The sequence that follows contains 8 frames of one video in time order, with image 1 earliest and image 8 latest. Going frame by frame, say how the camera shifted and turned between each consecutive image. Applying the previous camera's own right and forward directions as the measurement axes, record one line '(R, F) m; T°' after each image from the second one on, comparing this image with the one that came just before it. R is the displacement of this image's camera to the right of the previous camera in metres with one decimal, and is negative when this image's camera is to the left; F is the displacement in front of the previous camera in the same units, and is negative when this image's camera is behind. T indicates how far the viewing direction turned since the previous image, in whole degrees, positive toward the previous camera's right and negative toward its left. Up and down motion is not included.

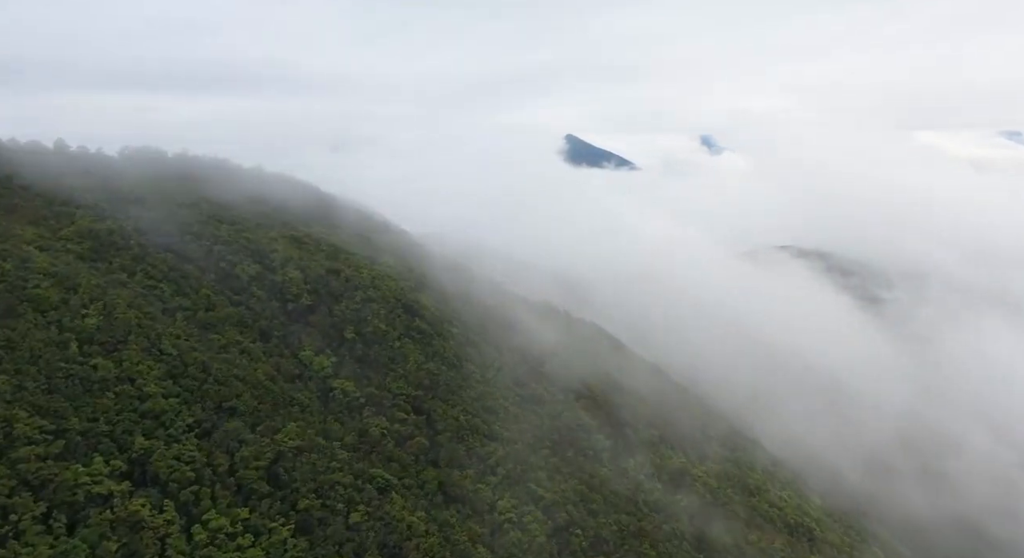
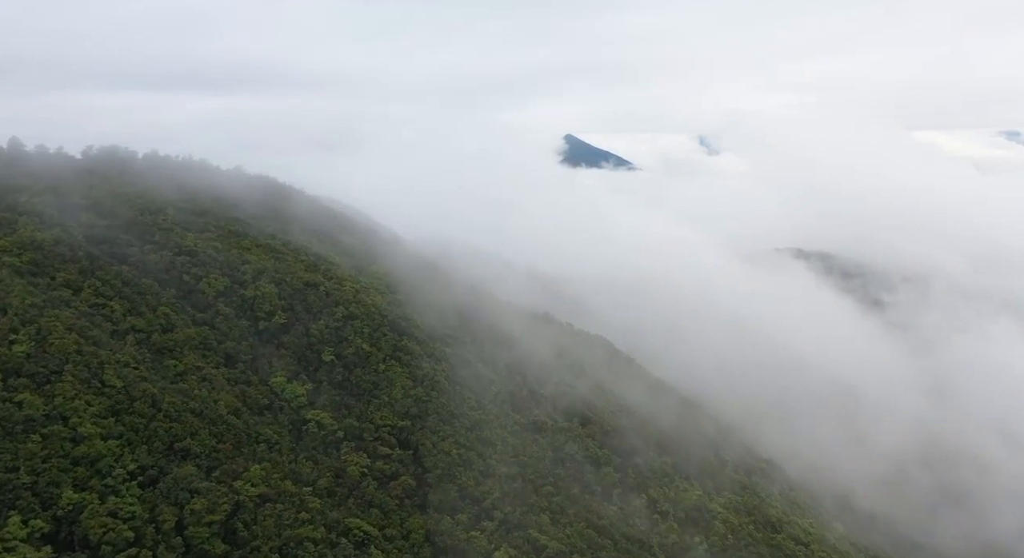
(0.0, +3.7) m; 0°
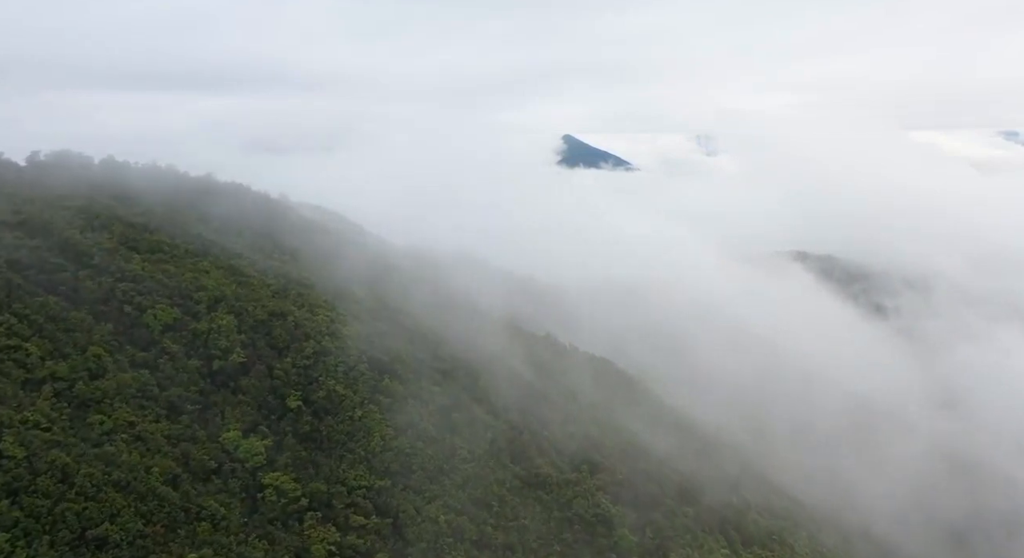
(0.0, +4.7) m; 0°
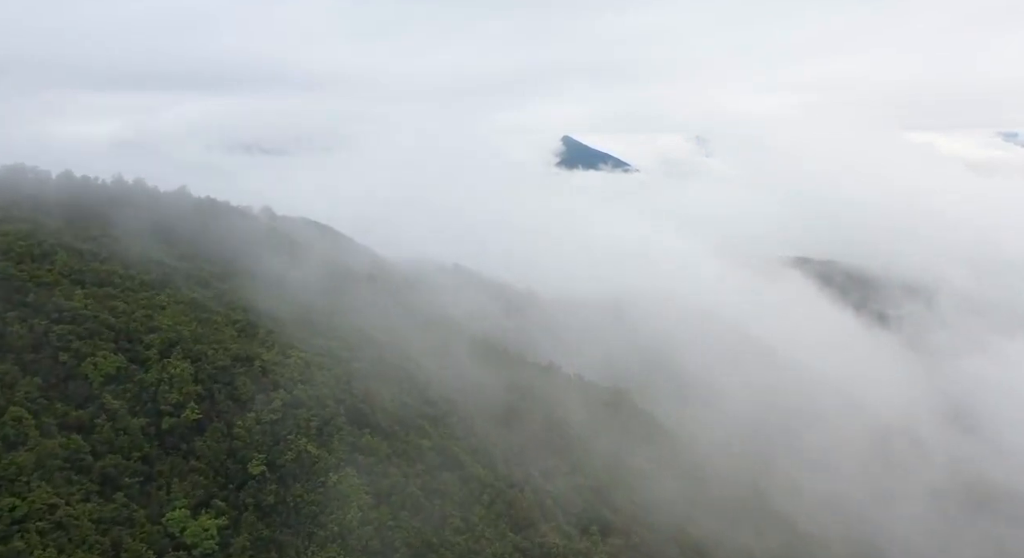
(0.0, +3.8) m; 0°
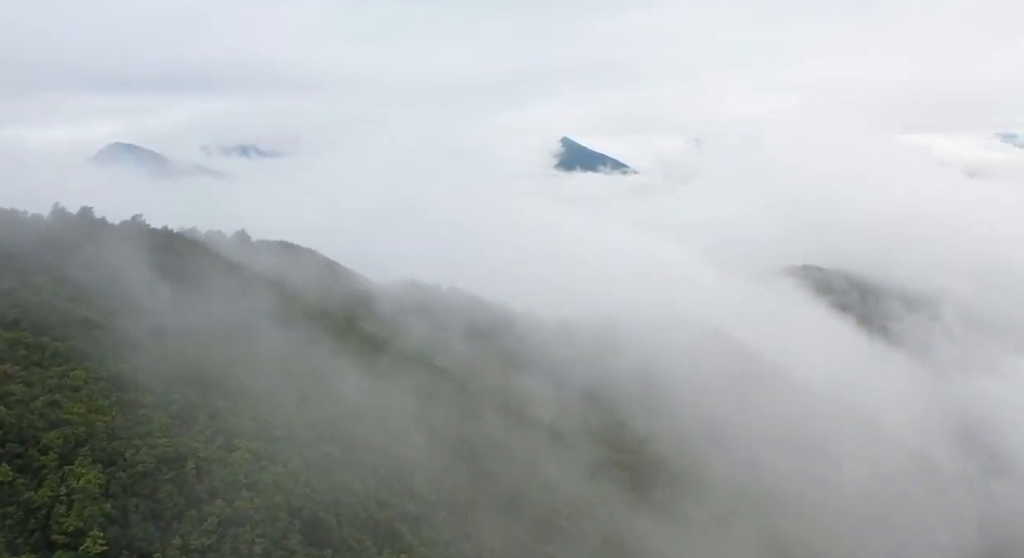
(-0.1, +5.4) m; 0°
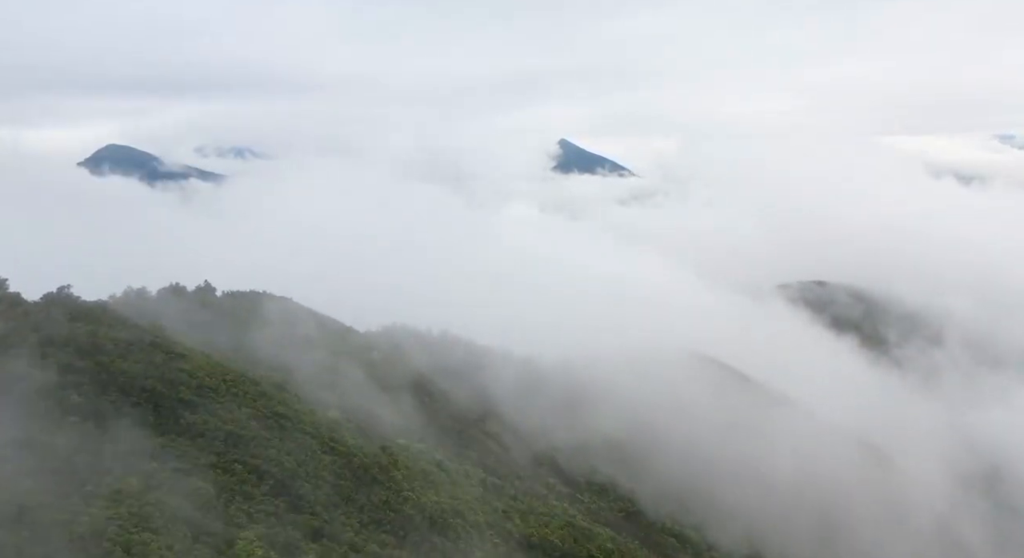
(+0.7, +7.3) m; 0°
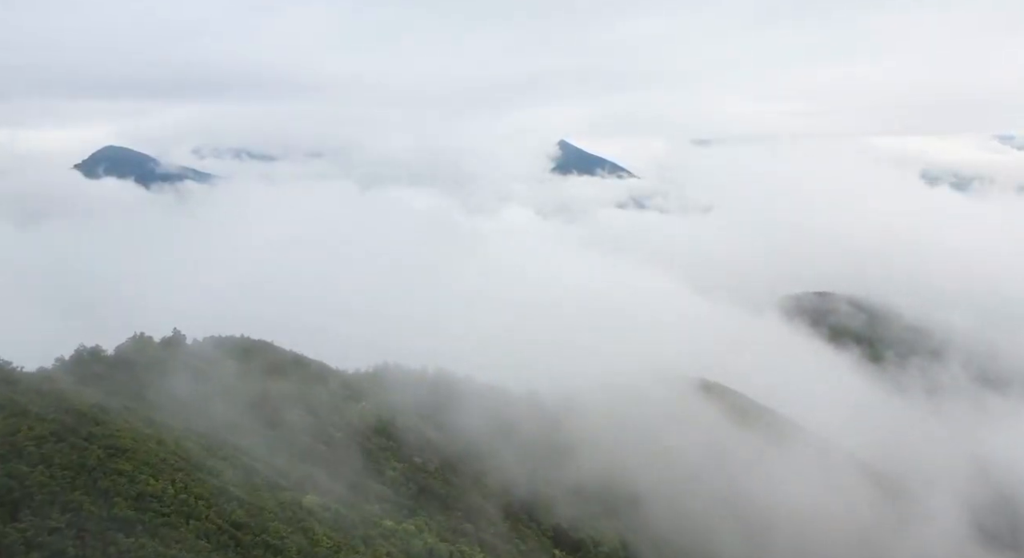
(+0.5, +5.5) m; 0°
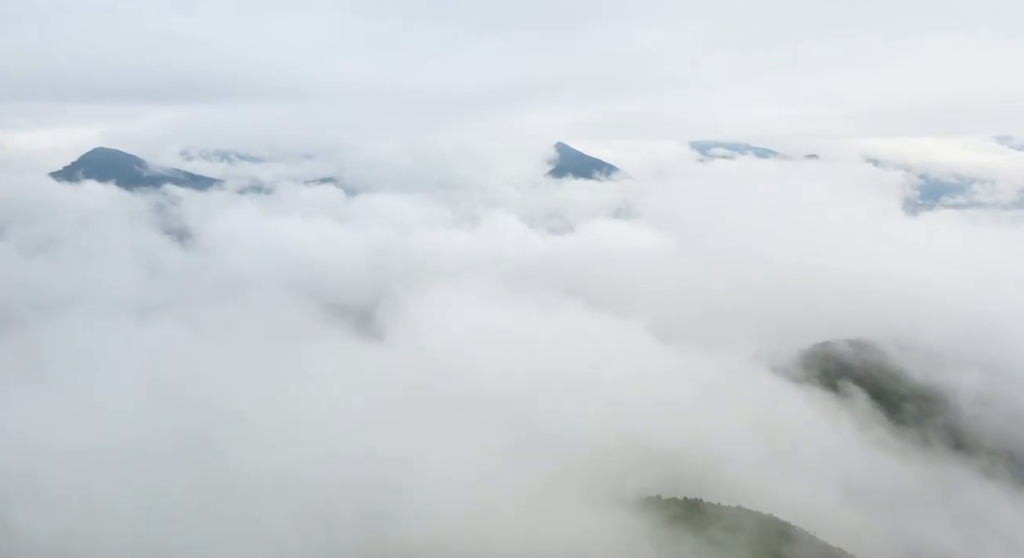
(+6.0, +20.4) m; 0°
